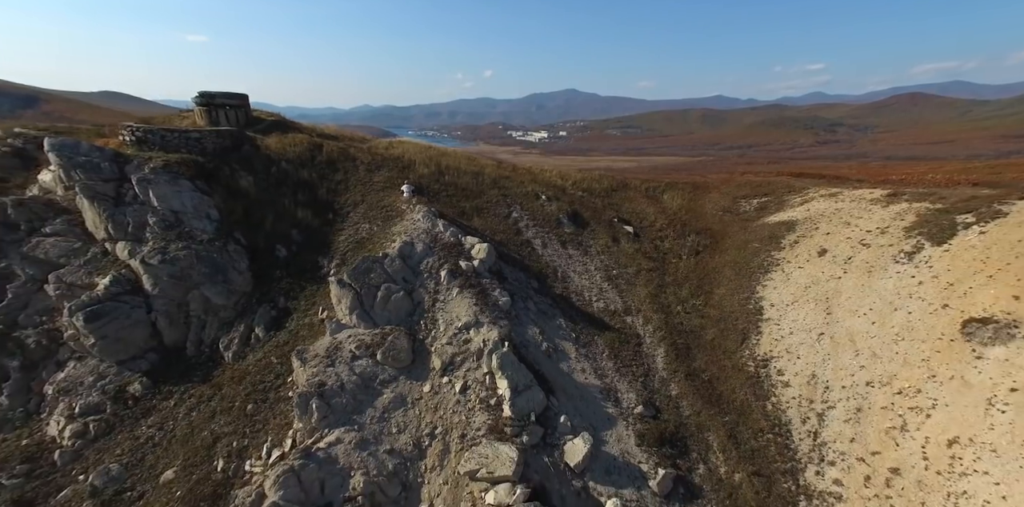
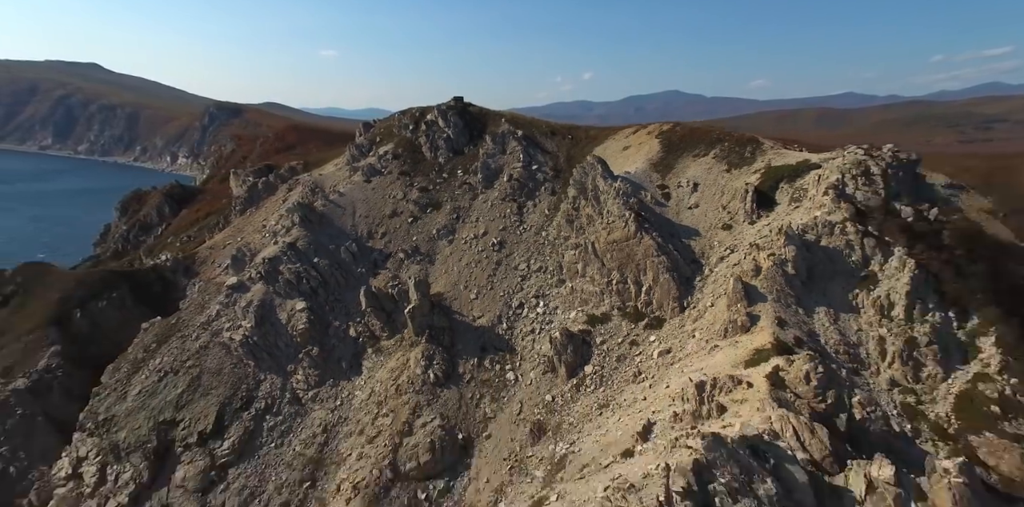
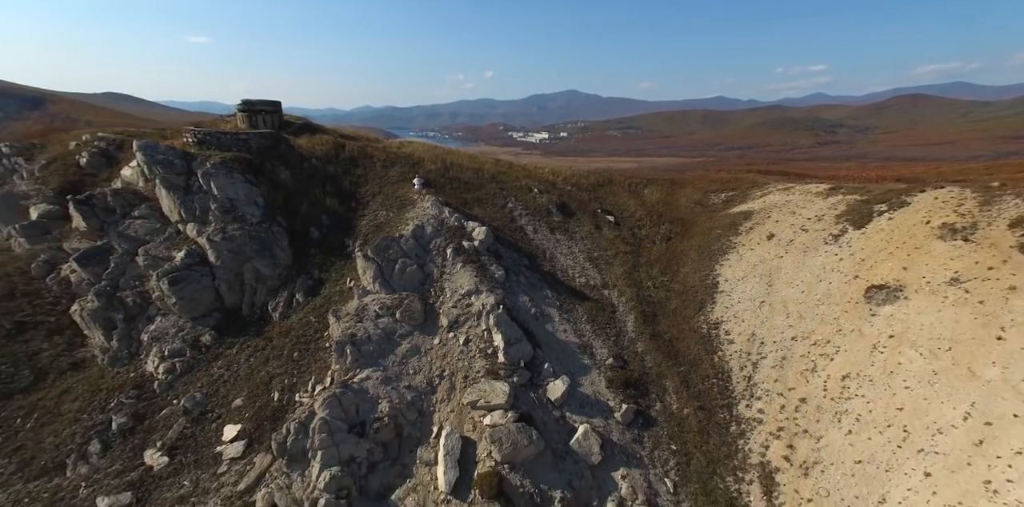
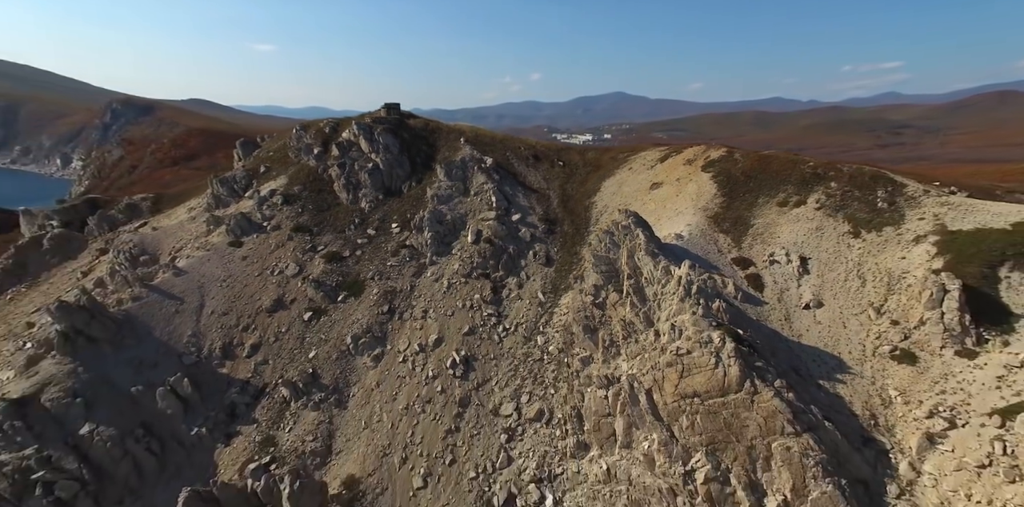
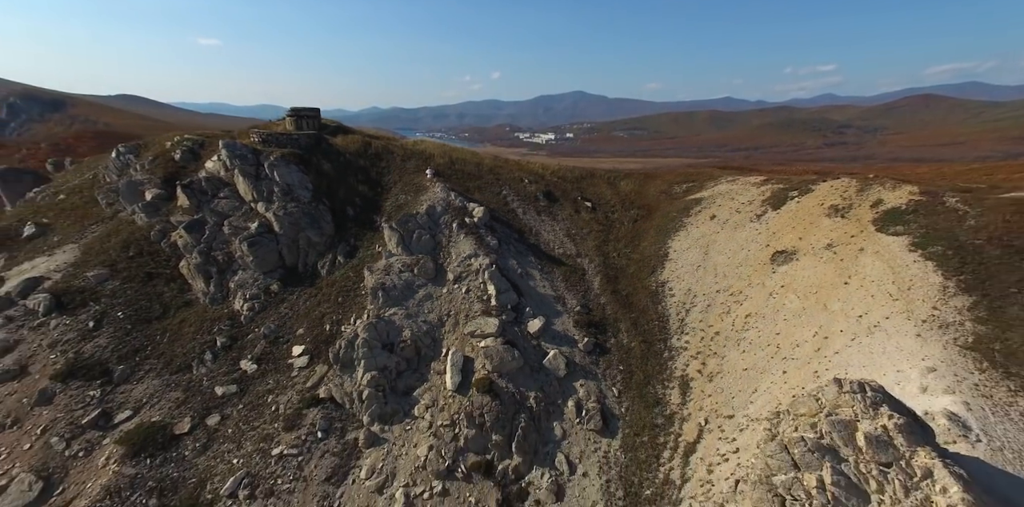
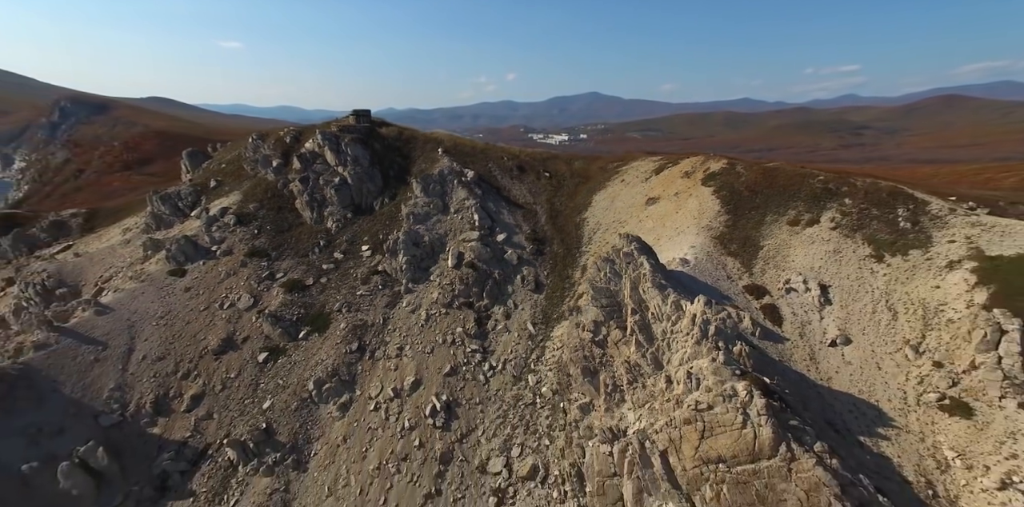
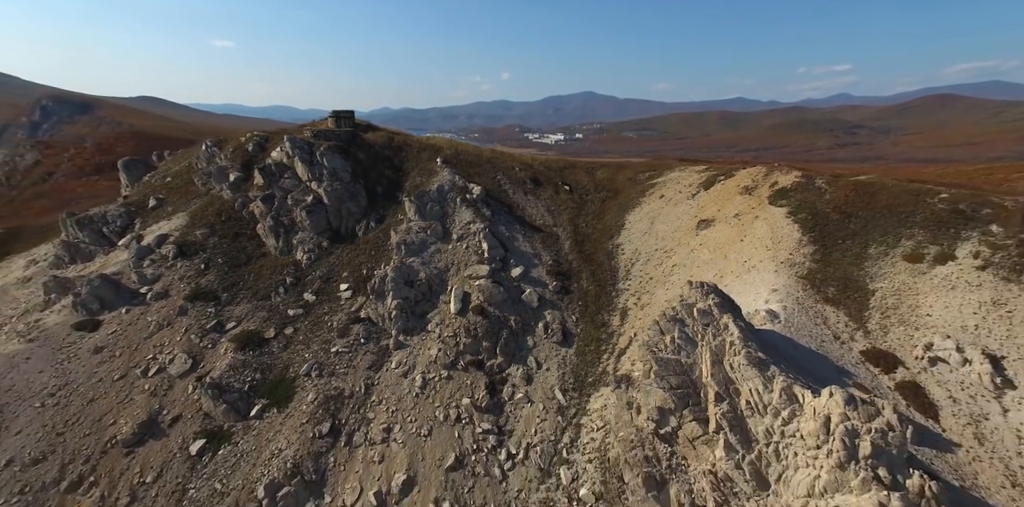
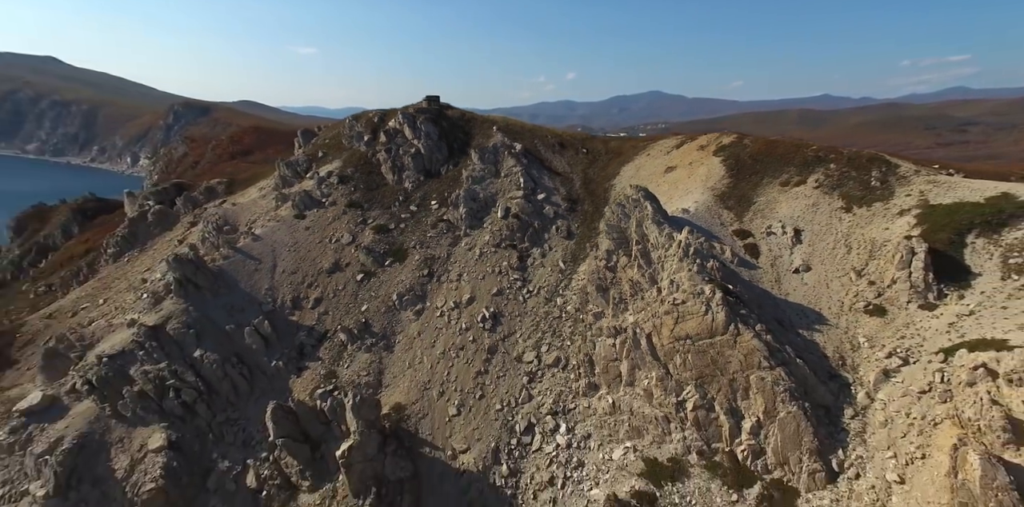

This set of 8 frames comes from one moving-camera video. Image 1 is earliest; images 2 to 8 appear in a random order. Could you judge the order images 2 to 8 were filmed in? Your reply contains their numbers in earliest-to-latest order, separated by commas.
3, 5, 7, 6, 4, 8, 2
